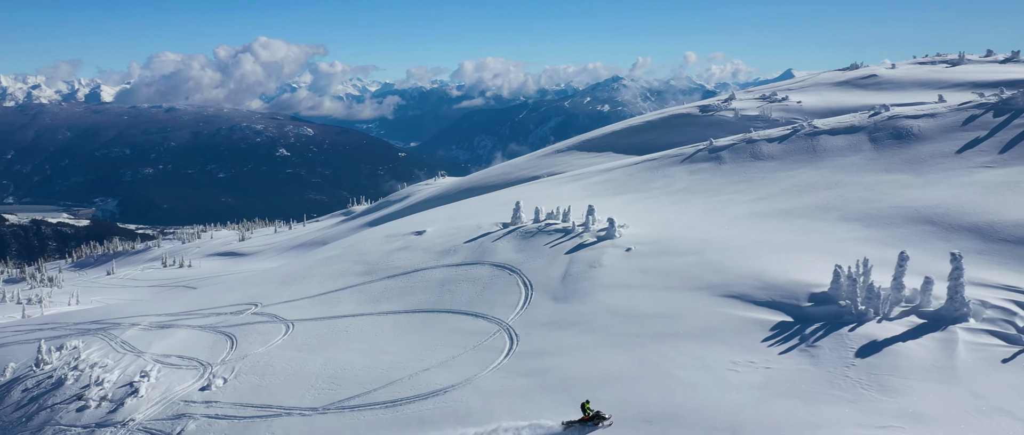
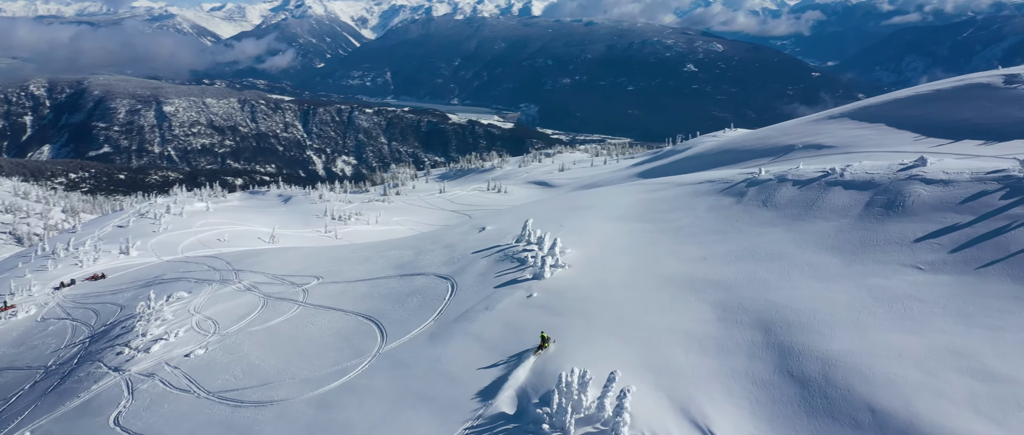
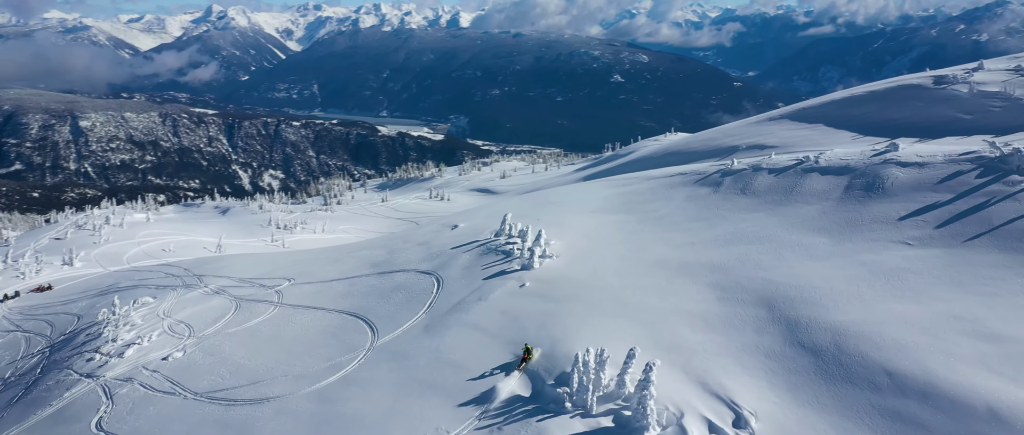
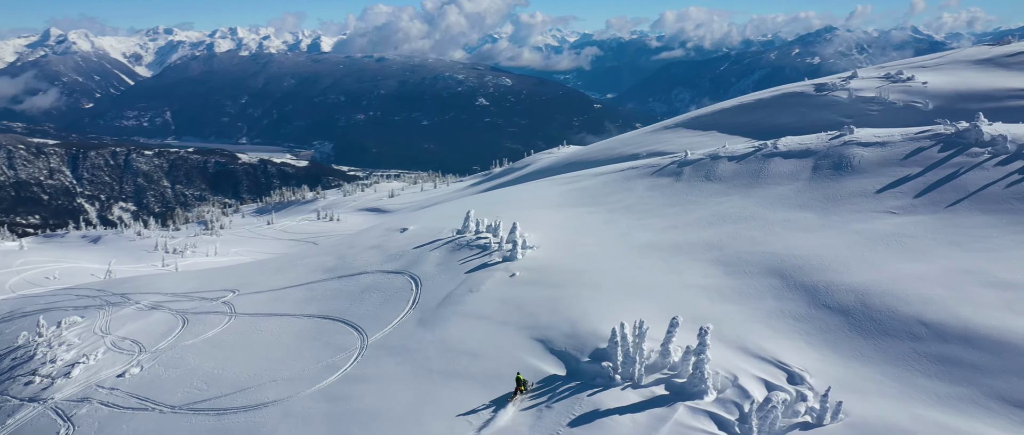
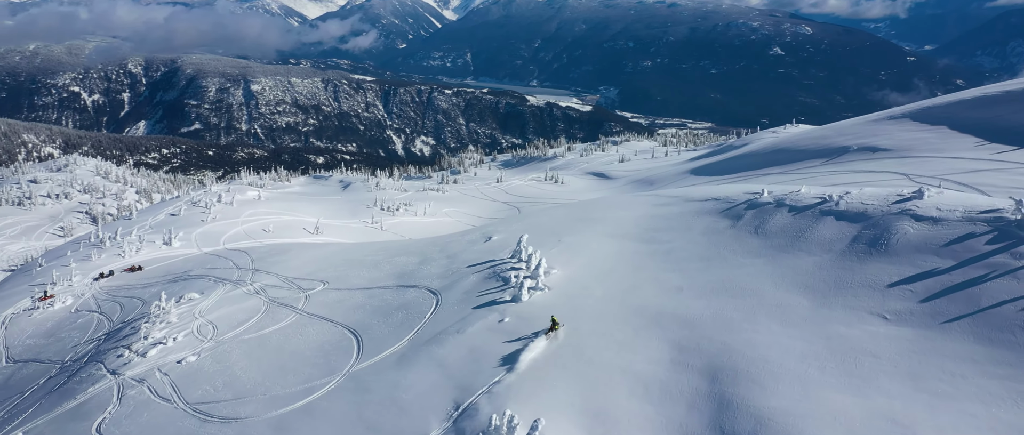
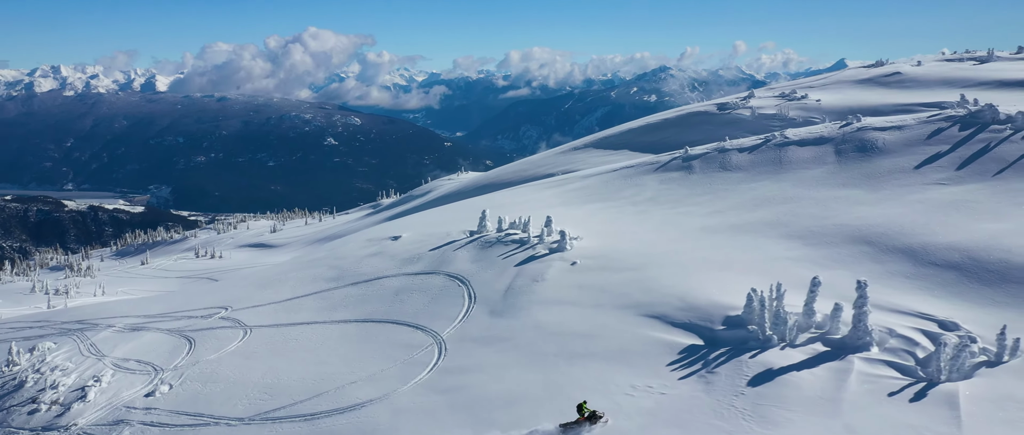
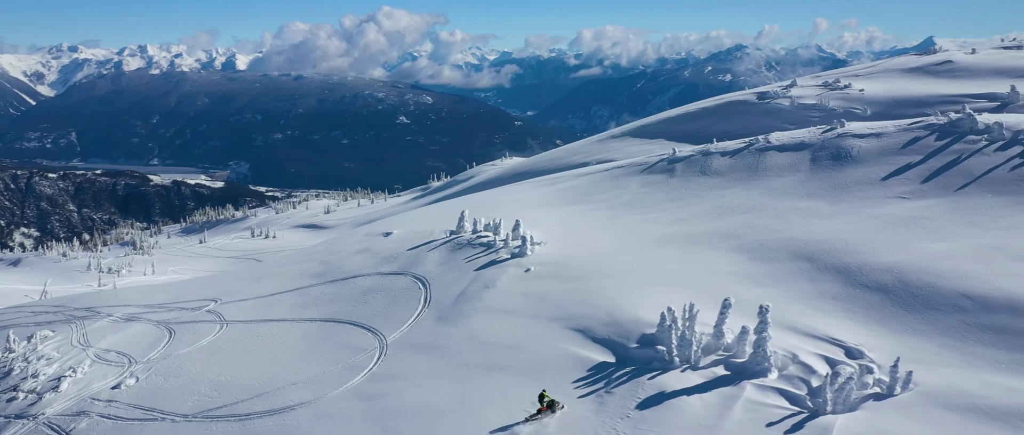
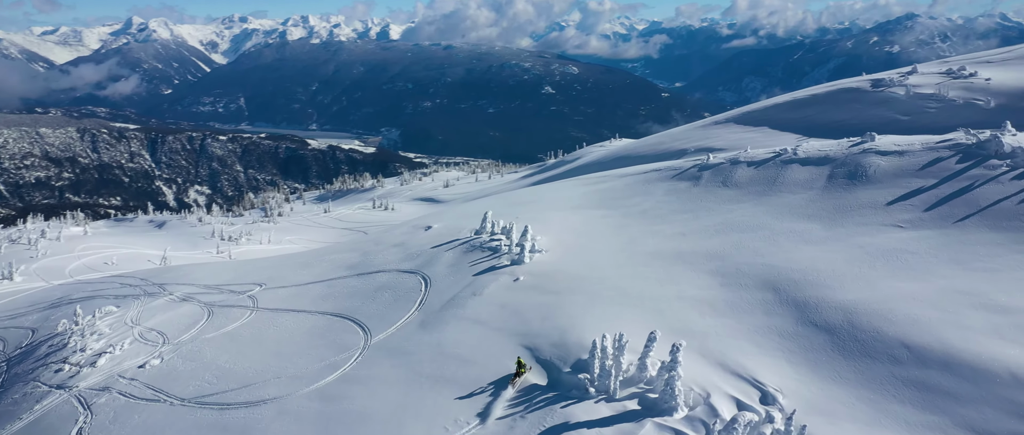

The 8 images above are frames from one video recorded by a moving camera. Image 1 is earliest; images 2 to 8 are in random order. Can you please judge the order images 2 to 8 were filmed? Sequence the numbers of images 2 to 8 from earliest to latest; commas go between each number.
6, 7, 4, 8, 3, 2, 5
